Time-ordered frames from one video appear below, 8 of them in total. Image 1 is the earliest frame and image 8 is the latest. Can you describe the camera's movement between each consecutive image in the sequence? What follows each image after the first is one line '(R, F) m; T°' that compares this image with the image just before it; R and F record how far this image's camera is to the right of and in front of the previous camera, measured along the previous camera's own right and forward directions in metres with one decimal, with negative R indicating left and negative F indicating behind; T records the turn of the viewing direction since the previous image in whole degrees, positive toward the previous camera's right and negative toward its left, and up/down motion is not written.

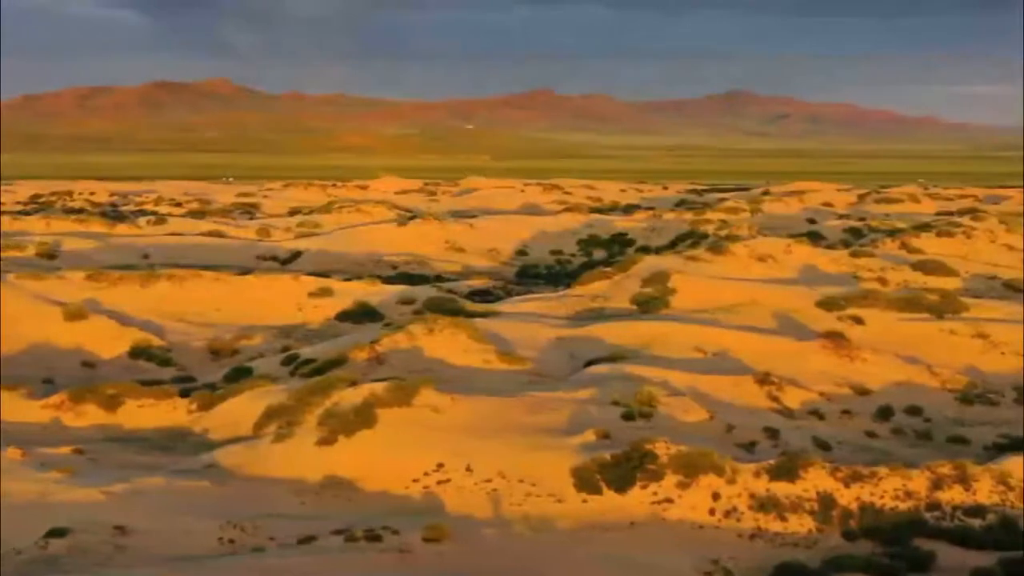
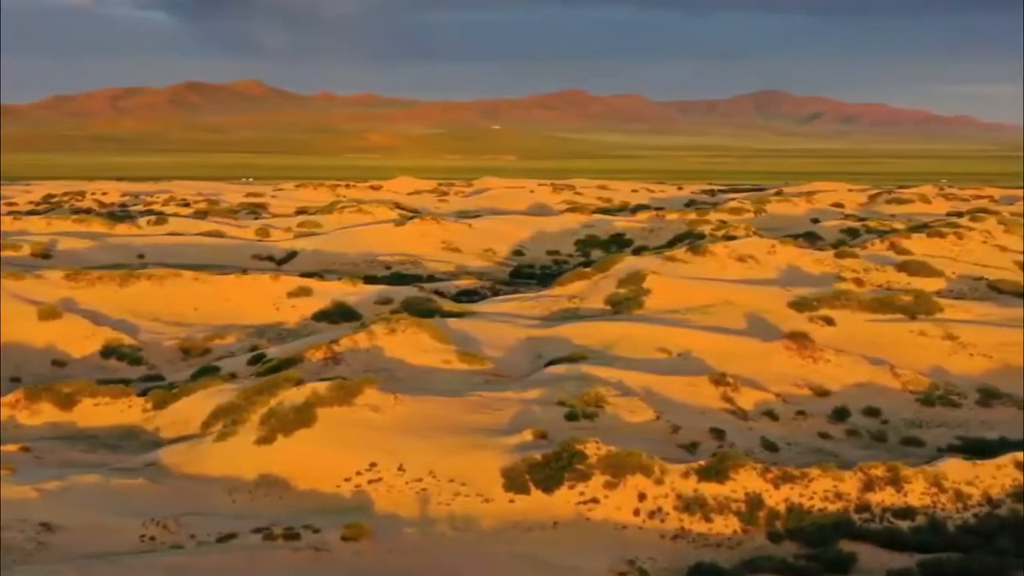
(+1.6, 0.0) m; -1°
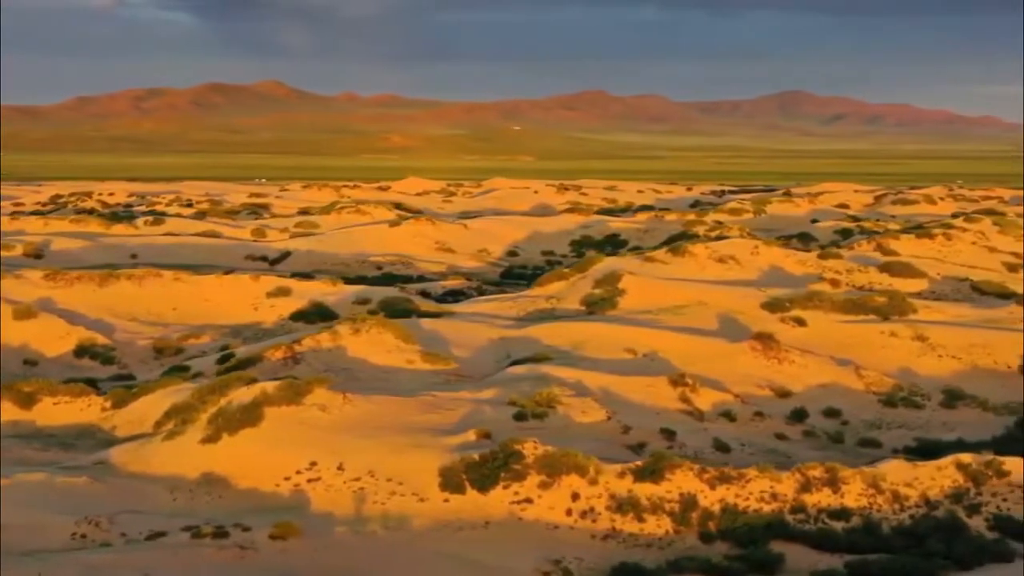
(+1.3, 0.0) m; -1°
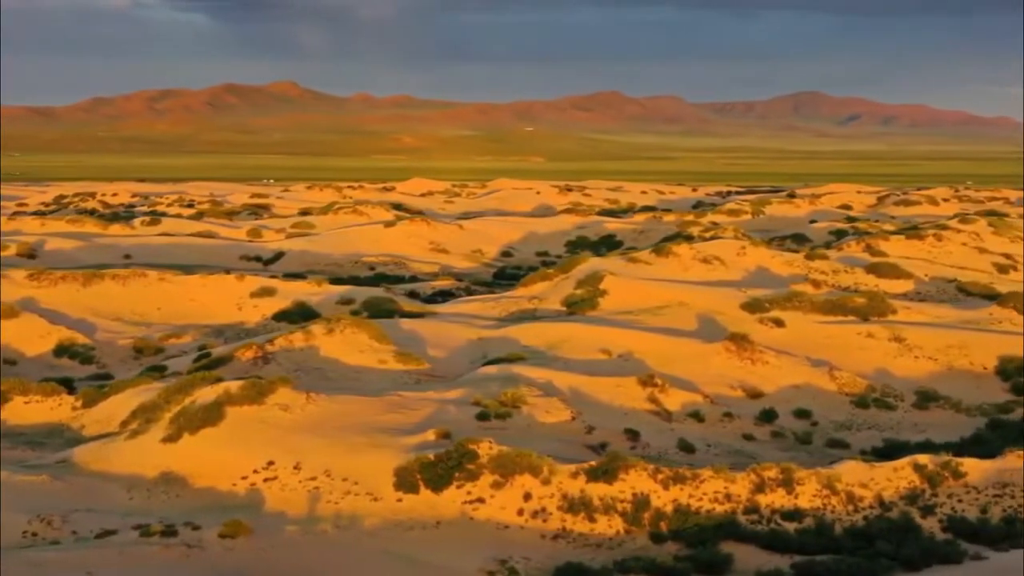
(+0.9, 0.0) m; 0°
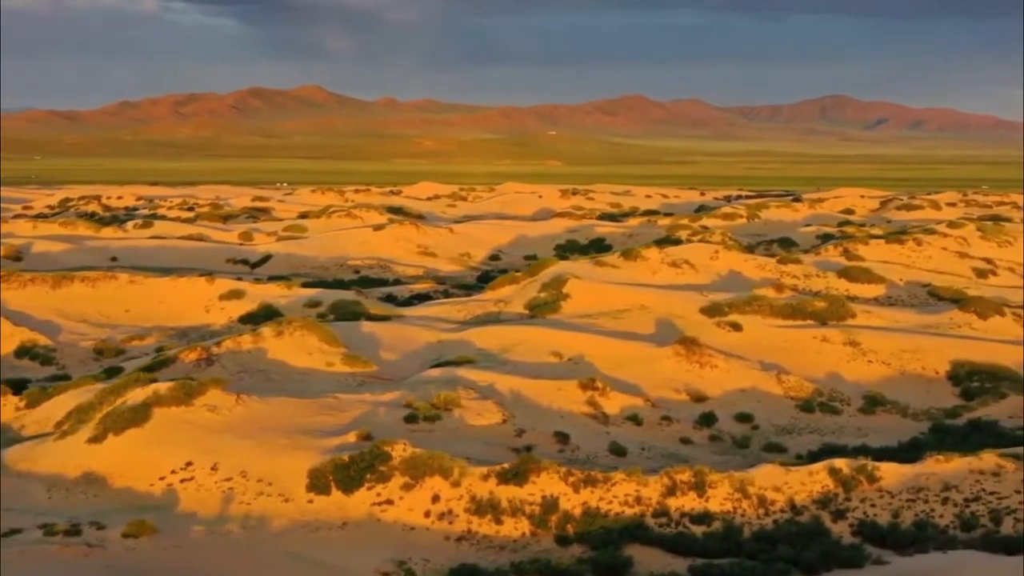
(+1.8, 0.0) m; -1°
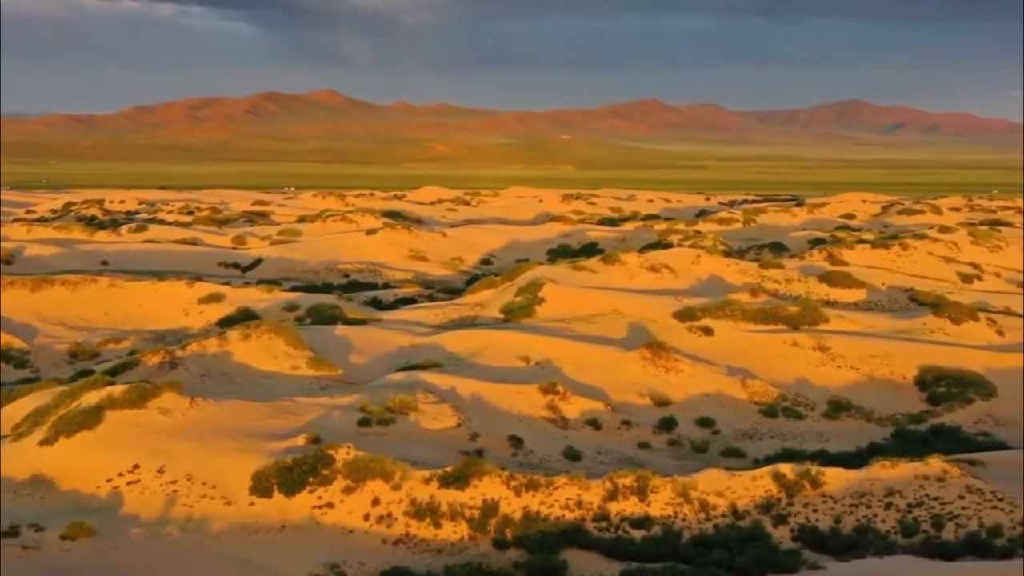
(+1.1, 0.0) m; 0°
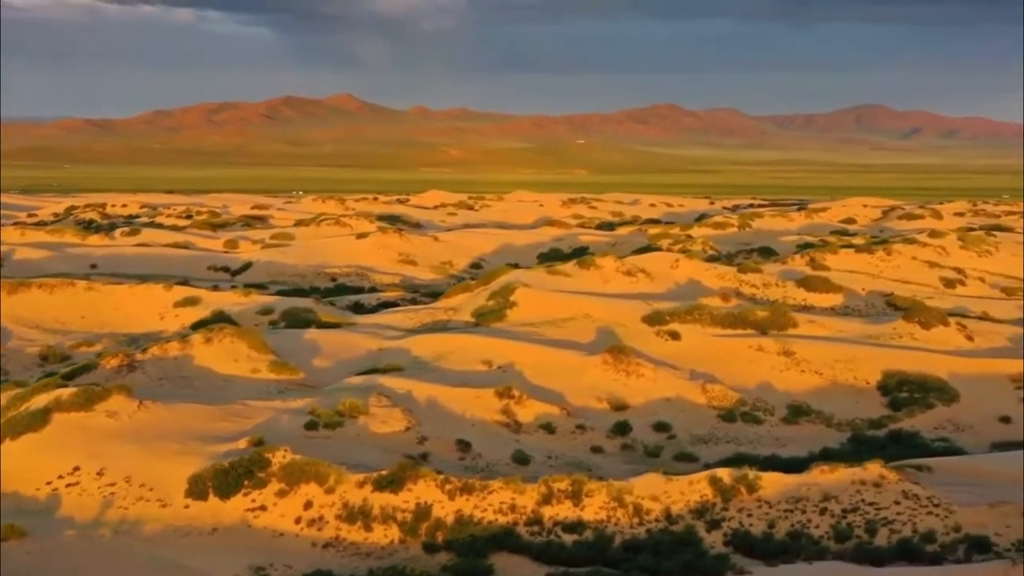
(+1.3, 0.0) m; 0°
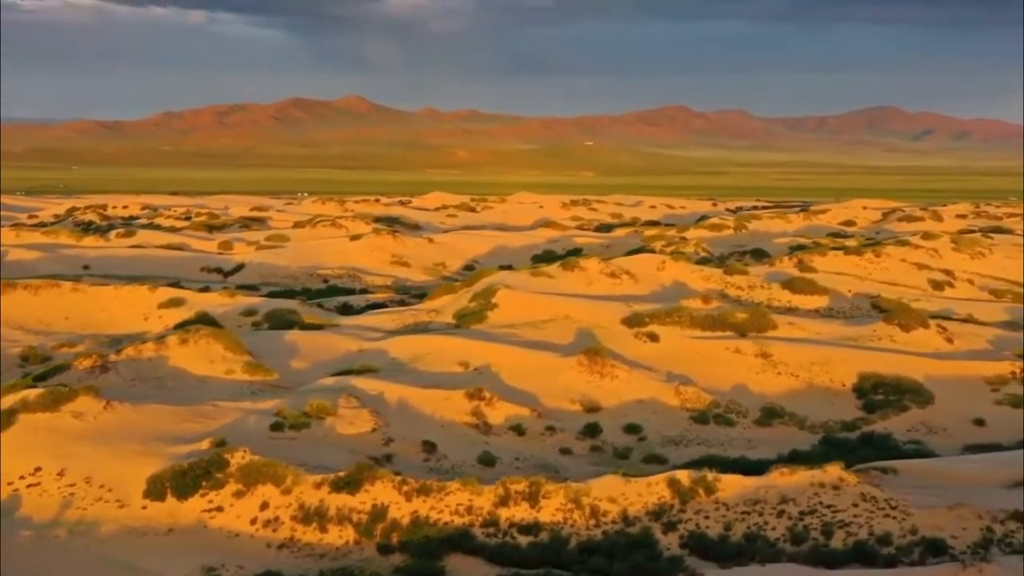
(+0.8, 0.0) m; 0°
